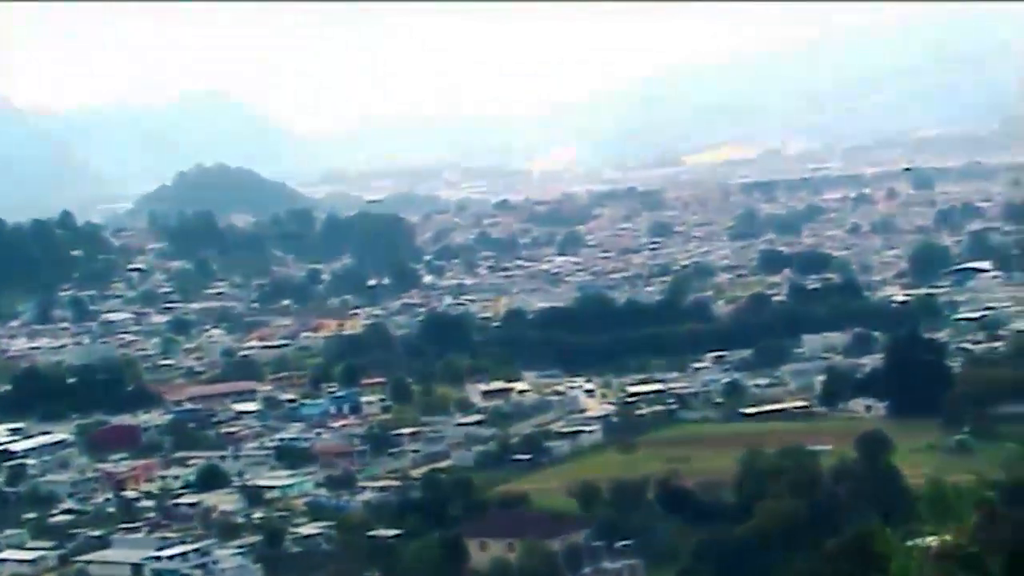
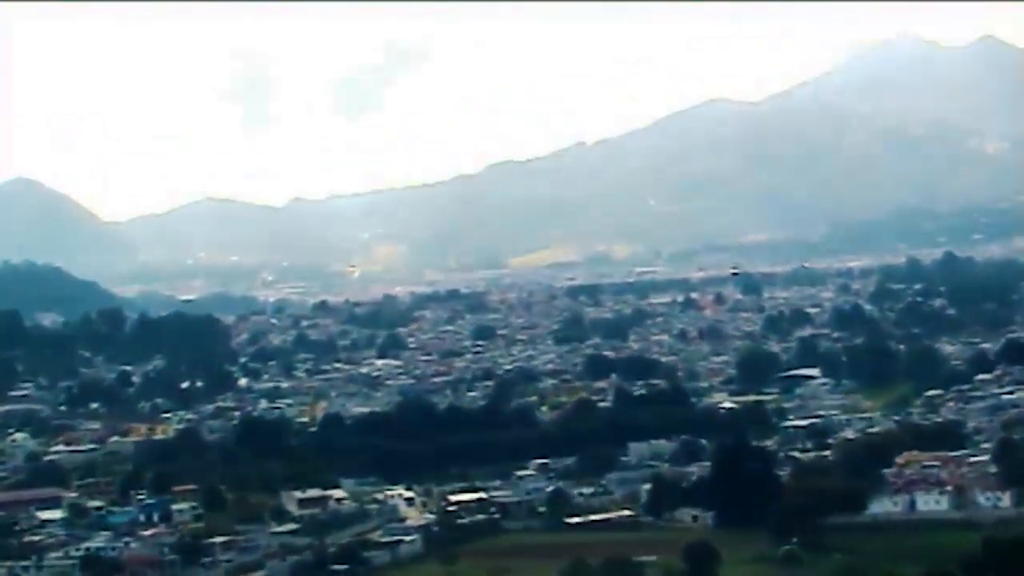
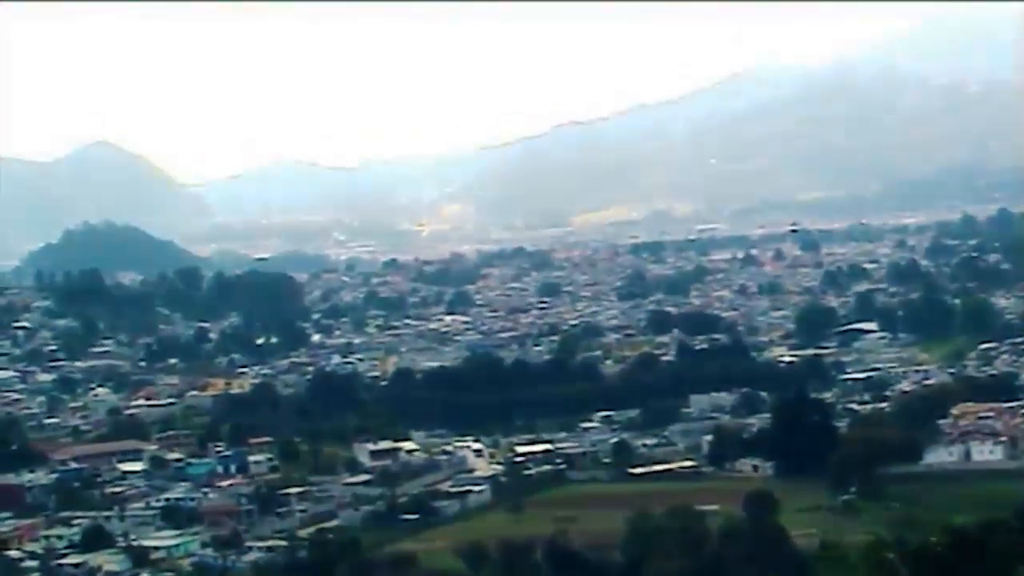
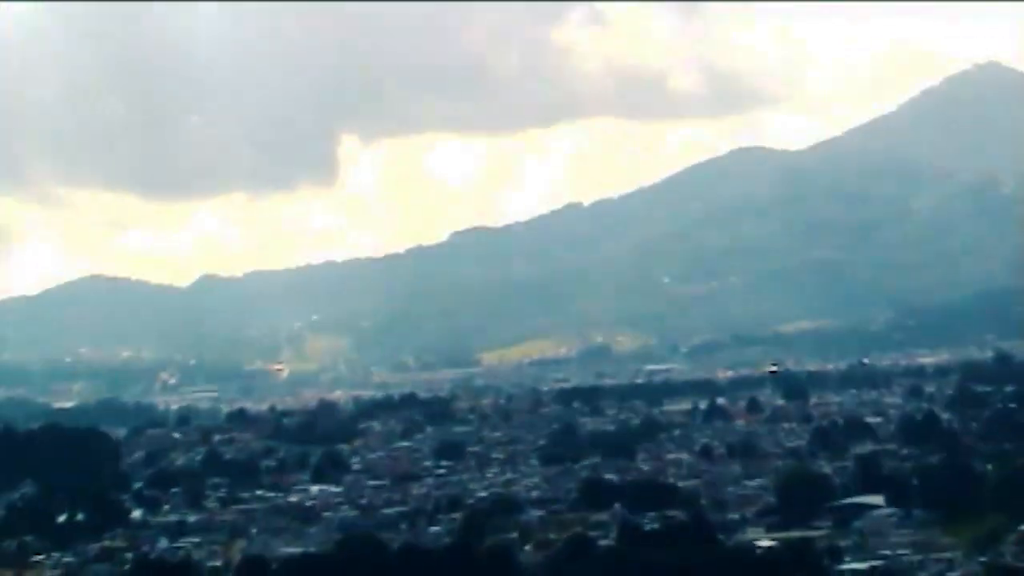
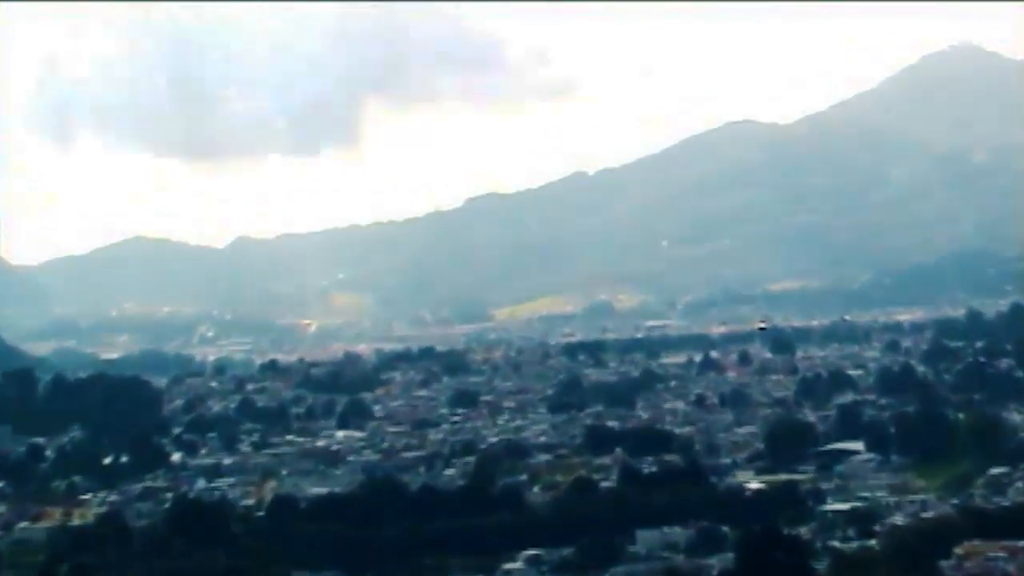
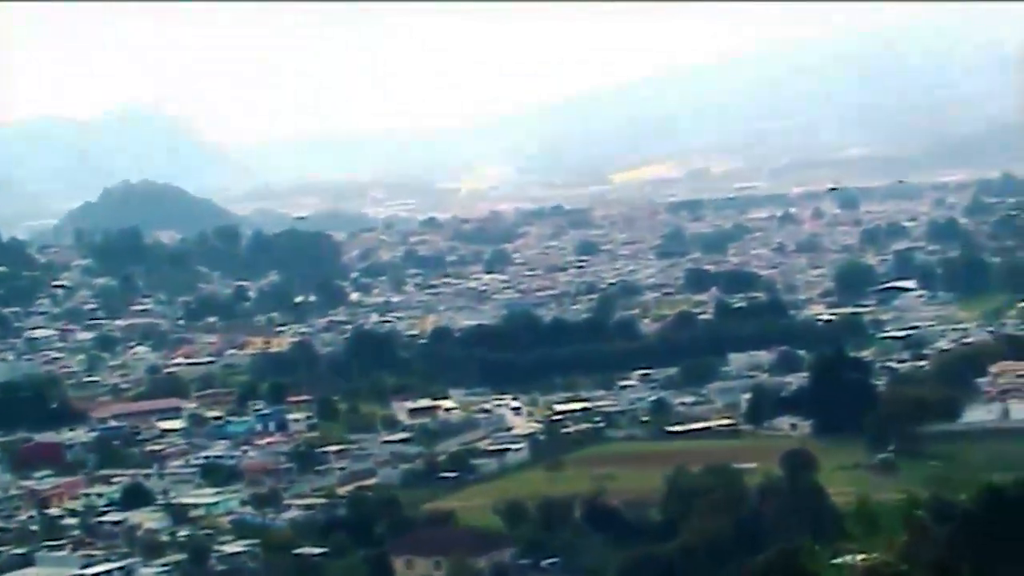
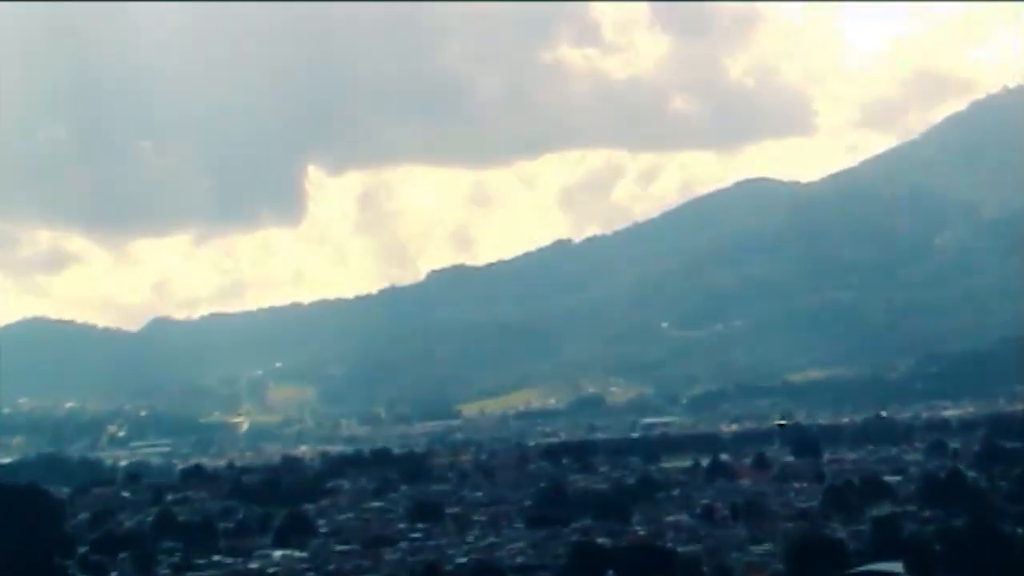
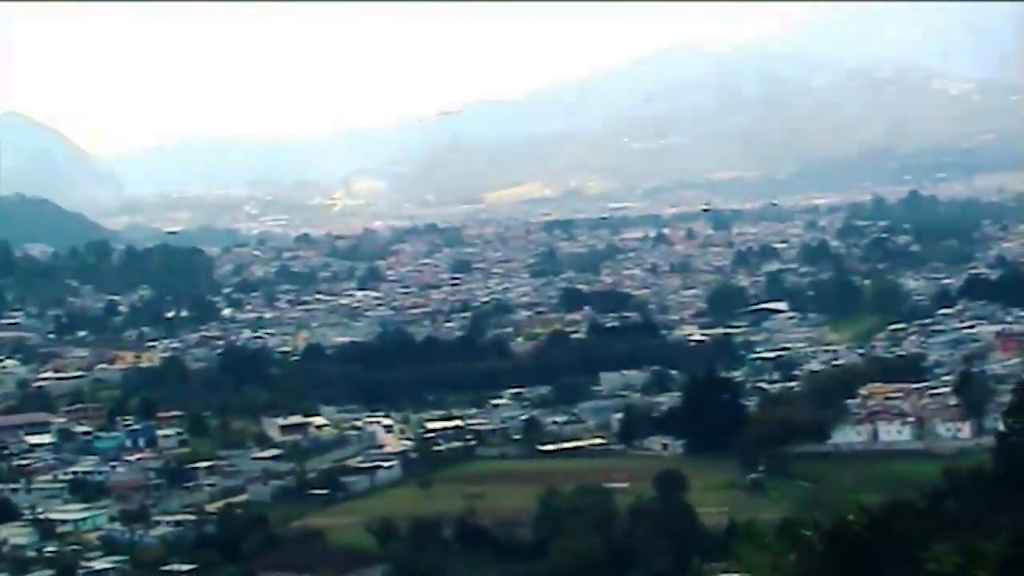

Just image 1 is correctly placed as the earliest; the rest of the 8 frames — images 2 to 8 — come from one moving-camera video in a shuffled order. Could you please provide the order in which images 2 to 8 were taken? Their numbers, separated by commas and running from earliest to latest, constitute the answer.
6, 3, 8, 2, 5, 4, 7
